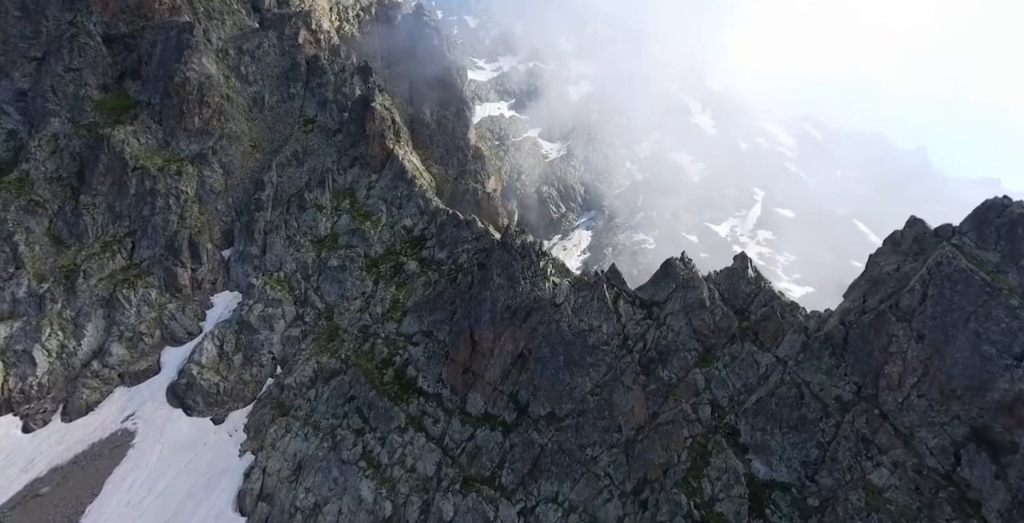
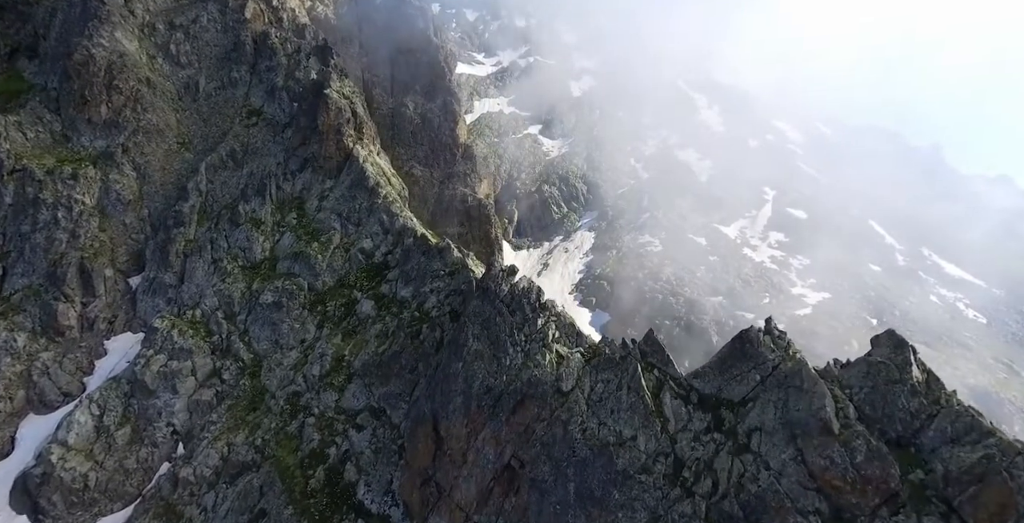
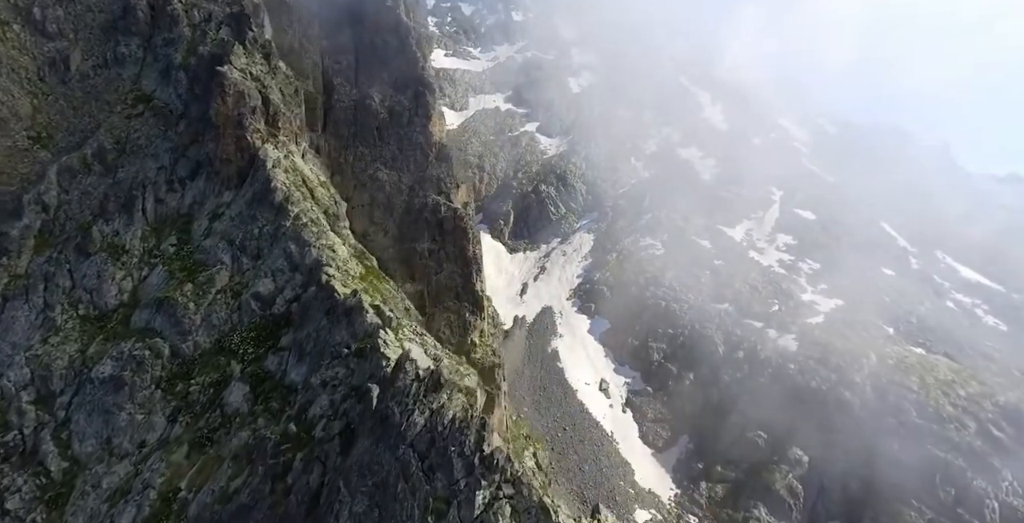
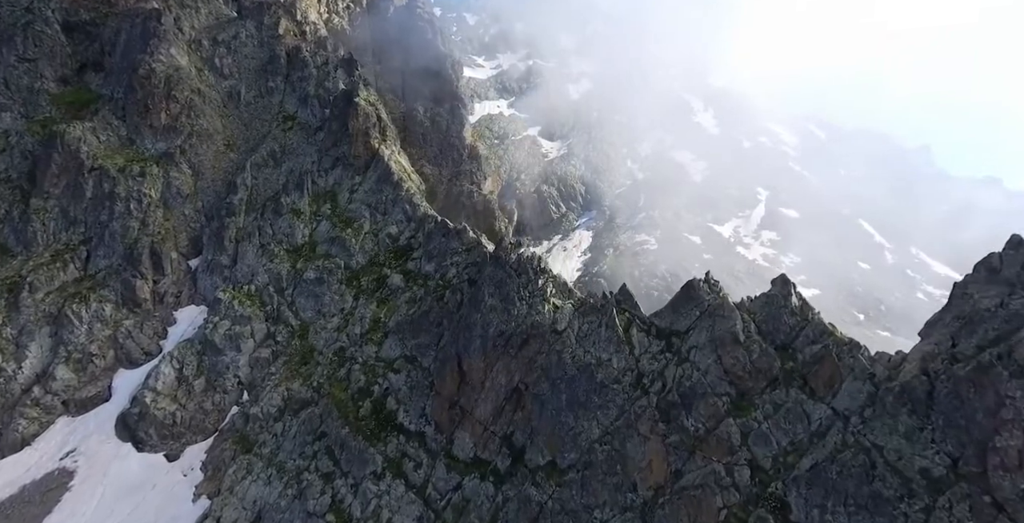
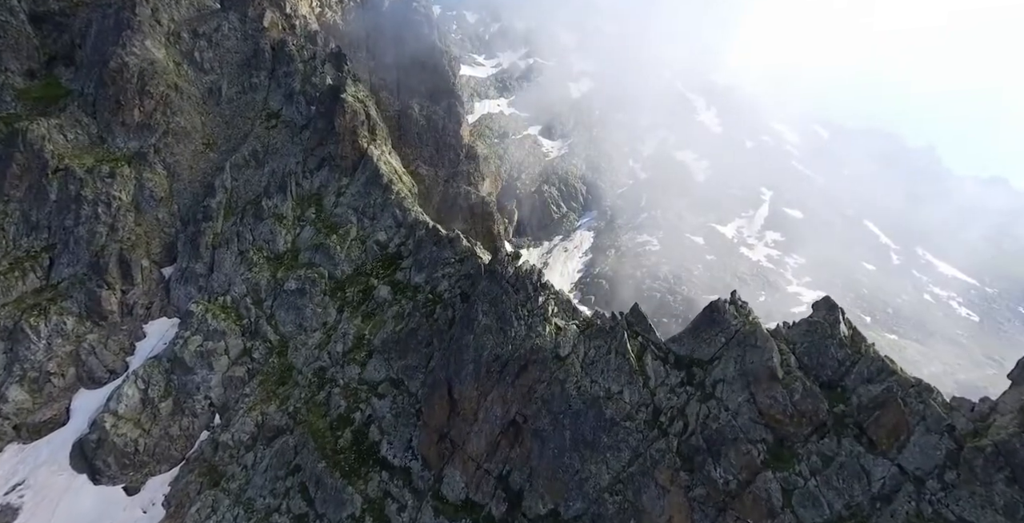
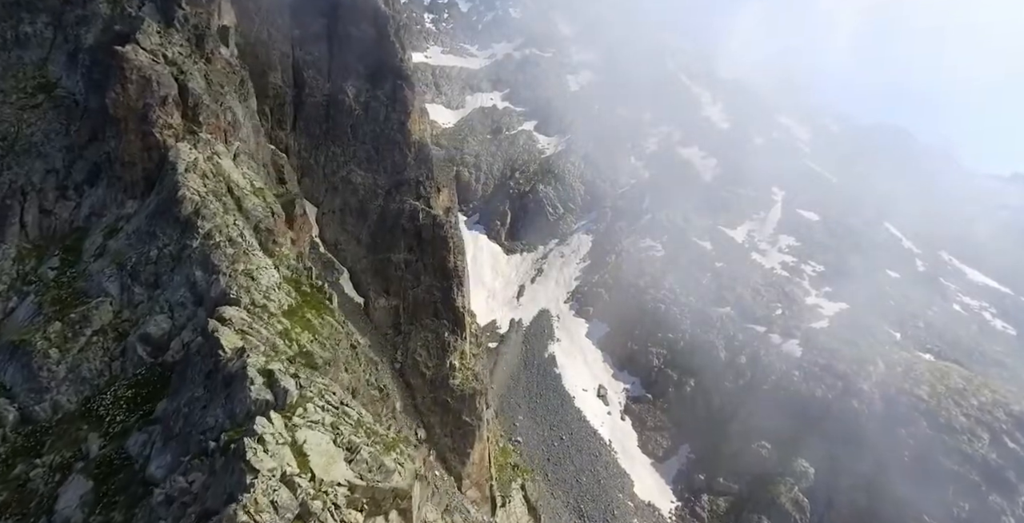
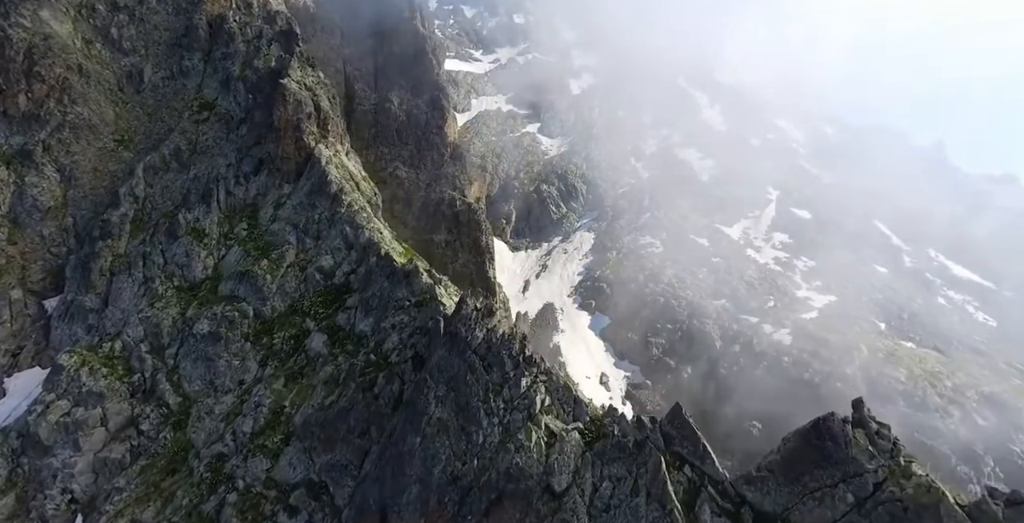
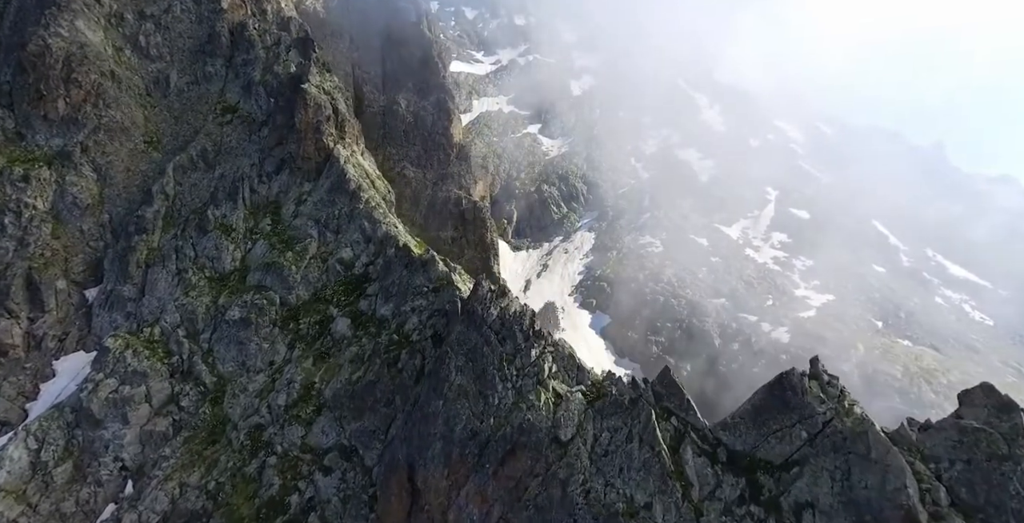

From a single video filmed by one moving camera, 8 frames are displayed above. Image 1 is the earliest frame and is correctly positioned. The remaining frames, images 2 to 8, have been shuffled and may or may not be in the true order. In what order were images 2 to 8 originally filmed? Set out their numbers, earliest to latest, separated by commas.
4, 5, 2, 8, 7, 3, 6
